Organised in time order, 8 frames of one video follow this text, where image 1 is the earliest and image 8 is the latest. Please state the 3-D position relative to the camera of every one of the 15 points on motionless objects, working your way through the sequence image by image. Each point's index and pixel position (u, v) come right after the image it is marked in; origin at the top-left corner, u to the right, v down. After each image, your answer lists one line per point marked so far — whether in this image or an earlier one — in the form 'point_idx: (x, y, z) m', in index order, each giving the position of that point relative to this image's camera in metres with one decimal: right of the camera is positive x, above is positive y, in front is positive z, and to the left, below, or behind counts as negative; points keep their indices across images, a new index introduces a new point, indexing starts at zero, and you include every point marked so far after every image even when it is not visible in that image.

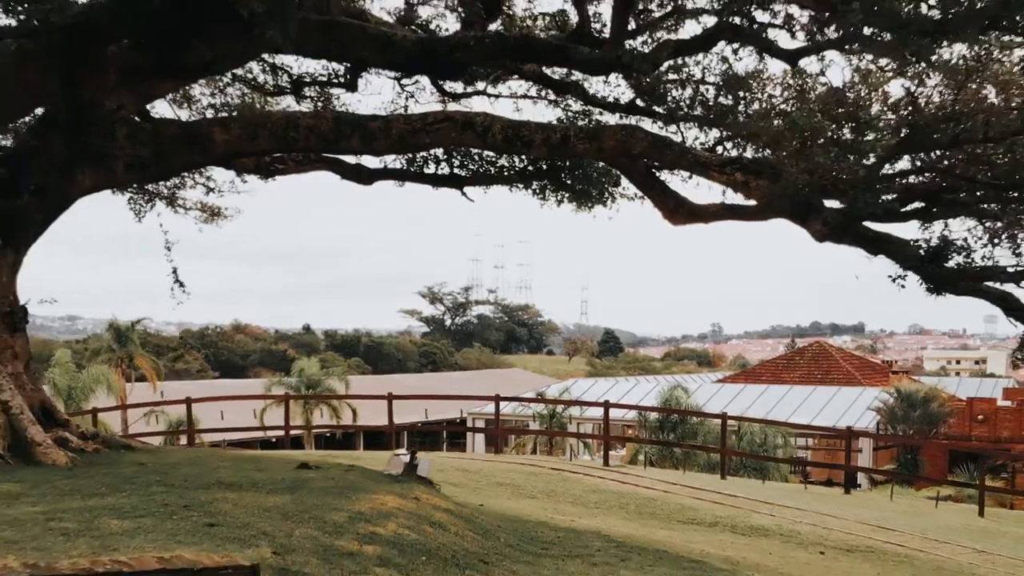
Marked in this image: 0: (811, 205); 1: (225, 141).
0: (+2.4, +0.7, +6.6) m
1: (-2.6, +1.3, +7.6) m
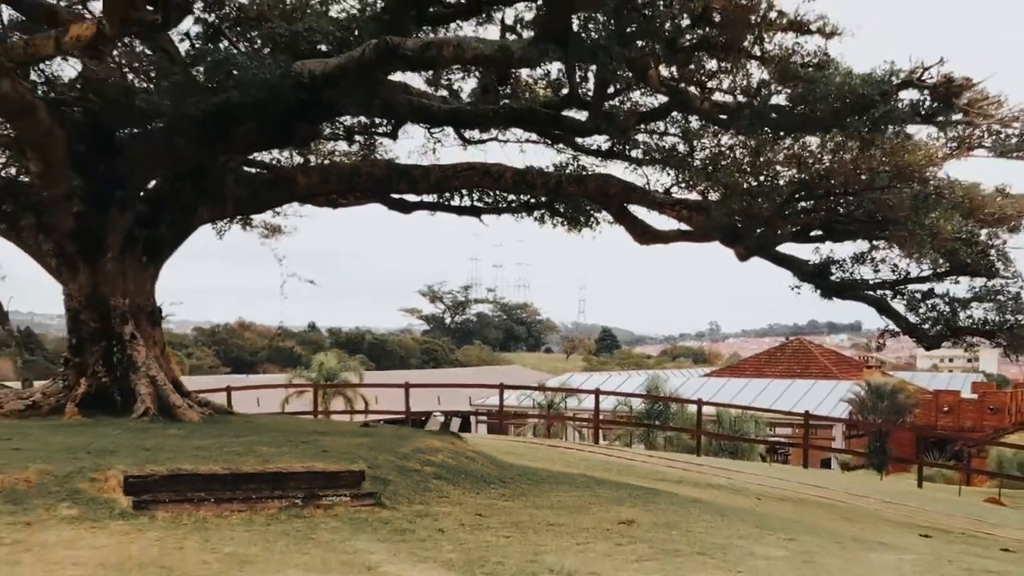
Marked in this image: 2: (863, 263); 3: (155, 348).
0: (+2.5, +0.6, +9.2) m
1: (-2.5, +1.2, +10.2) m
2: (+3.7, +0.3, +9.0) m
3: (-4.2, -0.7, +9.9) m
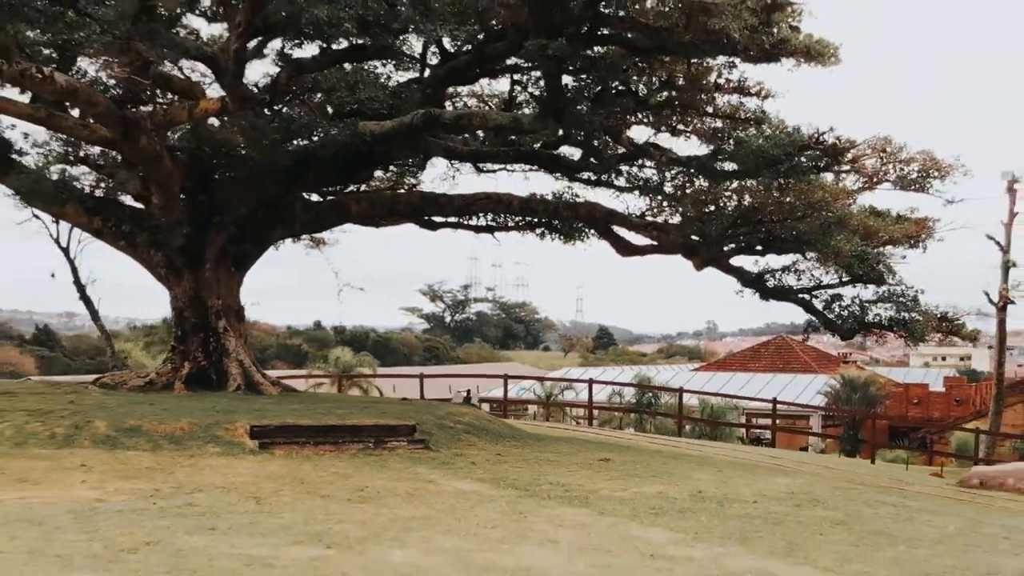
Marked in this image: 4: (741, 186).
0: (+2.6, +0.6, +11.9) m
1: (-2.4, +1.2, +12.9) m
2: (+3.9, +0.2, +11.7) m
3: (-4.1, -0.8, +12.6) m
4: (+3.1, +1.3, +11.3) m
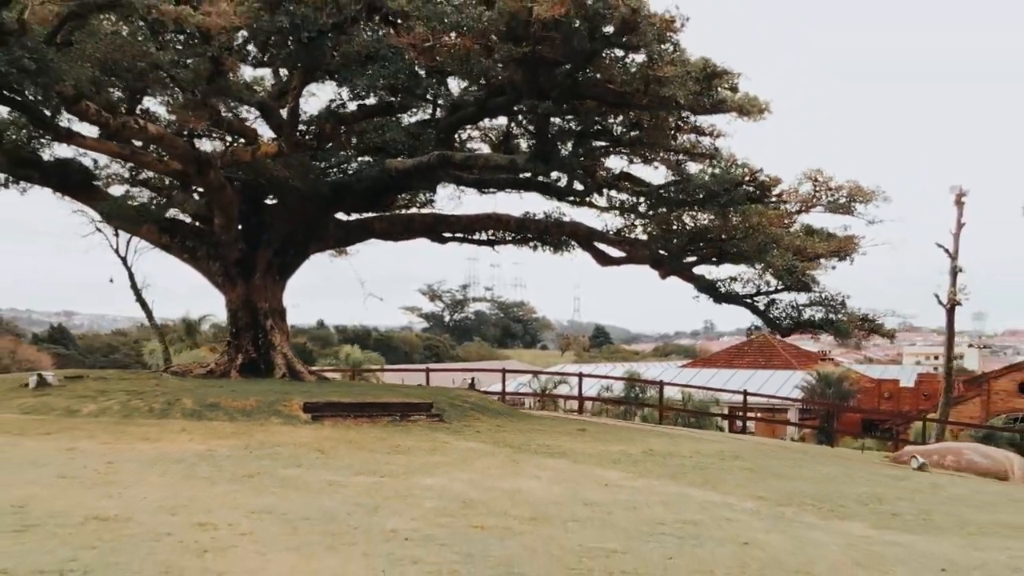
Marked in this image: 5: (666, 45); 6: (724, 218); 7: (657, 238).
0: (+2.6, +0.5, +14.5) m
1: (-2.4, +1.1, +15.4) m
2: (+3.8, +0.1, +14.3) m
3: (-4.1, -0.8, +15.2) m
4: (+3.0, +1.2, +13.8) m
5: (+2.1, +3.4, +11.6) m
6: (+3.4, +1.1, +13.7) m
7: (+2.4, +0.8, +14.2) m
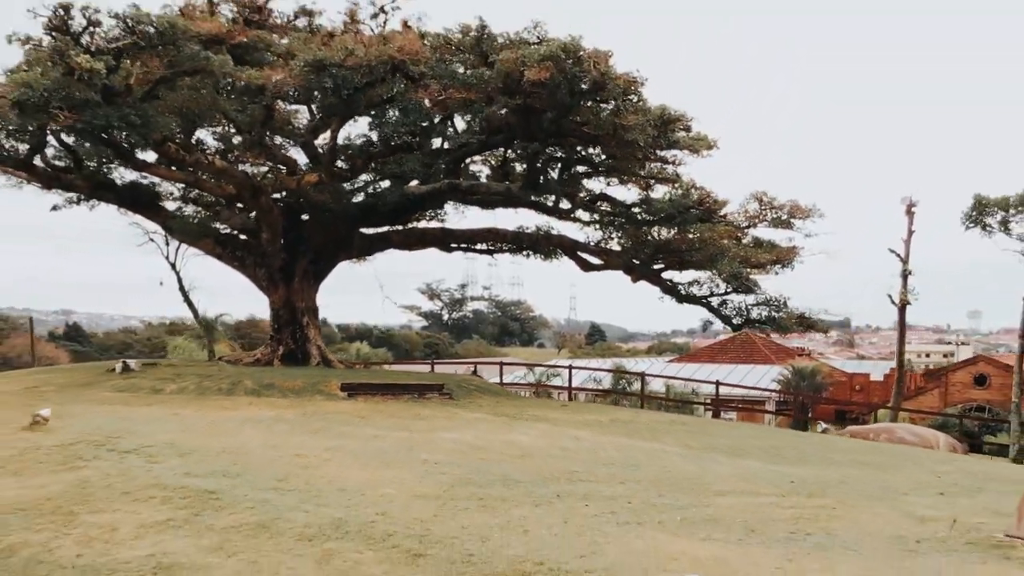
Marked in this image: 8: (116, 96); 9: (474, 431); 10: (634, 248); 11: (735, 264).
0: (+2.5, +0.4, +17.4) m
1: (-2.5, +1.0, +18.4) m
2: (+3.7, +0.1, +17.2) m
3: (-4.2, -0.9, +18.1) m
4: (+2.9, +1.2, +16.8) m
5: (+2.1, +3.3, +14.5) m
6: (+3.4, +1.1, +16.6) m
7: (+2.4, +0.8, +17.1) m
8: (-6.1, +2.9, +13.0) m
9: (-0.5, -2.0, +11.7) m
10: (+2.5, +0.8, +17.0) m
11: (+4.3, +0.5, +16.4) m
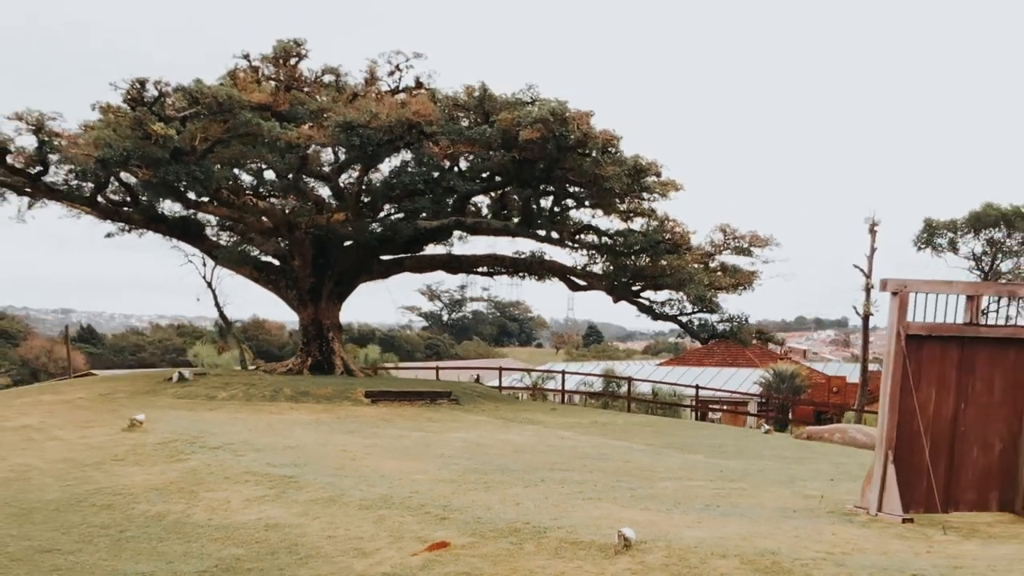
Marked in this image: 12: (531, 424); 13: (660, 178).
0: (+2.4, -0.1, +20.2) m
1: (-2.6, +0.6, +21.1) m
2: (+3.7, -0.4, +20.0) m
3: (-4.2, -1.4, +20.8) m
4: (+2.9, +0.7, +19.5) m
5: (+2.0, +2.8, +17.3) m
6: (+3.3, +0.6, +19.4) m
7: (+2.3, +0.3, +19.9) m
8: (-6.1, +2.5, +15.7) m
9: (-0.6, -2.5, +14.5) m
10: (+2.4, +0.3, +19.8) m
11: (+4.3, 0.0, +19.1) m
12: (+0.3, -2.5, +15.7) m
13: (+3.2, +2.3, +18.0) m
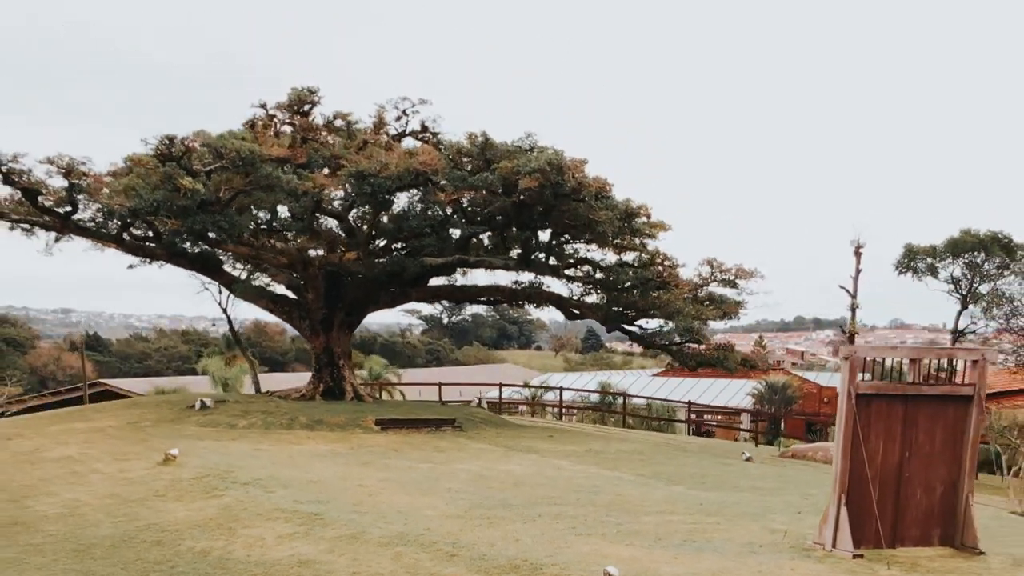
0: (+2.4, -0.8, +21.4) m
1: (-2.6, -0.2, +22.4) m
2: (+3.7, -1.2, +21.3) m
3: (-4.2, -2.1, +22.1) m
4: (+2.9, -0.1, +20.8) m
5: (+2.0, +2.1, +18.6) m
6: (+3.3, -0.2, +20.7) m
7: (+2.3, -0.5, +21.2) m
8: (-6.1, +1.7, +17.0) m
9: (-0.6, -3.2, +15.8) m
10: (+2.4, -0.4, +21.1) m
11: (+4.3, -0.8, +20.4) m
12: (+0.3, -3.3, +17.0) m
13: (+3.2, +1.5, +19.3) m
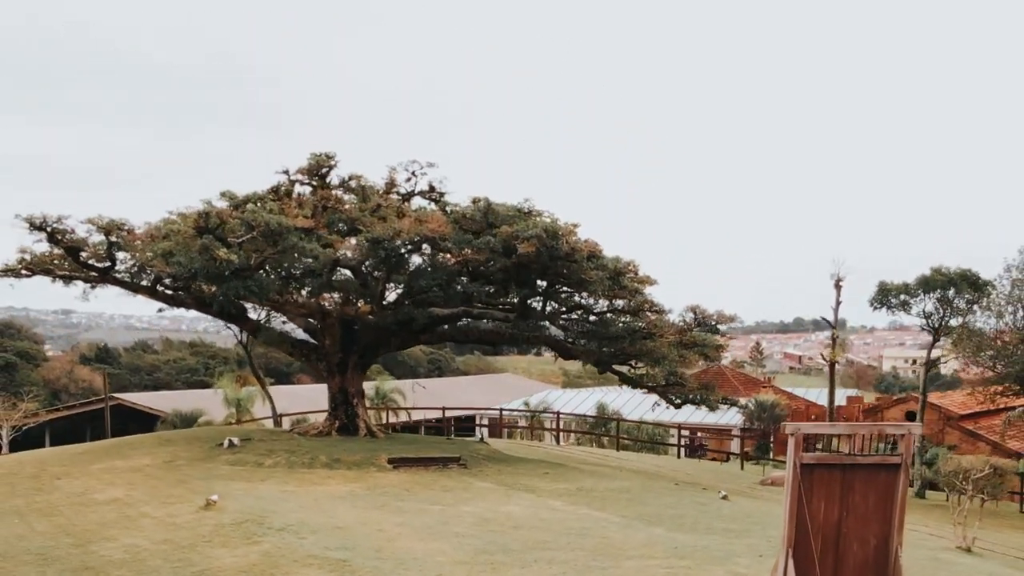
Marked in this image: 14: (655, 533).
0: (+2.4, -2.1, +23.4) m
1: (-2.6, -1.5, +24.3) m
2: (+3.7, -2.4, +23.2) m
3: (-4.3, -3.4, +24.1) m
4: (+2.9, -1.3, +22.8) m
5: (+2.0, +0.8, +20.5) m
6: (+3.3, -1.4, +22.6) m
7: (+2.3, -1.7, +23.1) m
8: (-6.1, +0.4, +18.9) m
9: (-0.6, -4.5, +17.7) m
10: (+2.4, -1.7, +23.0) m
11: (+4.2, -2.0, +22.3) m
12: (+0.3, -4.6, +19.0) m
13: (+3.2, +0.3, +21.2) m
14: (+2.7, -4.6, +15.8) m
